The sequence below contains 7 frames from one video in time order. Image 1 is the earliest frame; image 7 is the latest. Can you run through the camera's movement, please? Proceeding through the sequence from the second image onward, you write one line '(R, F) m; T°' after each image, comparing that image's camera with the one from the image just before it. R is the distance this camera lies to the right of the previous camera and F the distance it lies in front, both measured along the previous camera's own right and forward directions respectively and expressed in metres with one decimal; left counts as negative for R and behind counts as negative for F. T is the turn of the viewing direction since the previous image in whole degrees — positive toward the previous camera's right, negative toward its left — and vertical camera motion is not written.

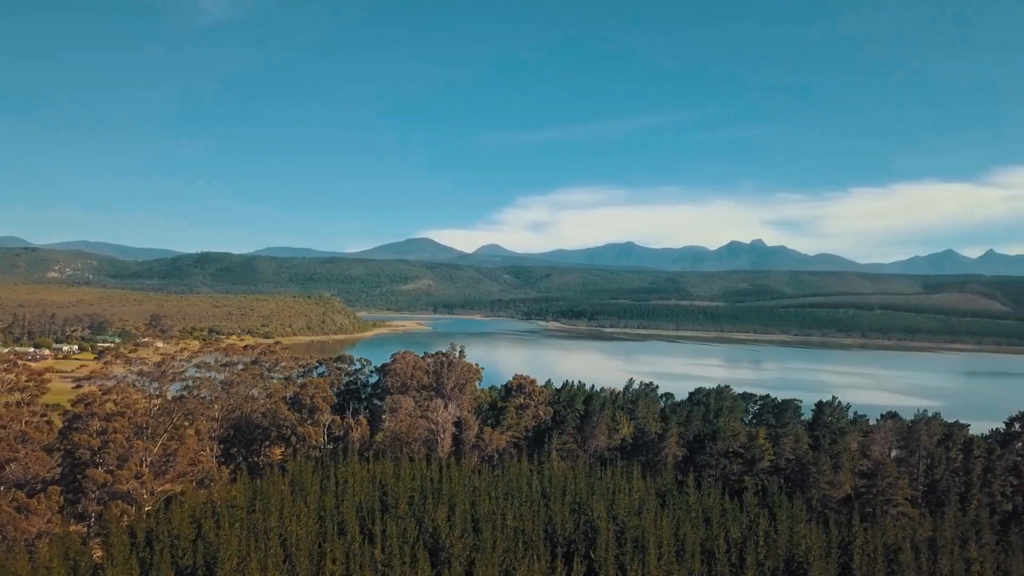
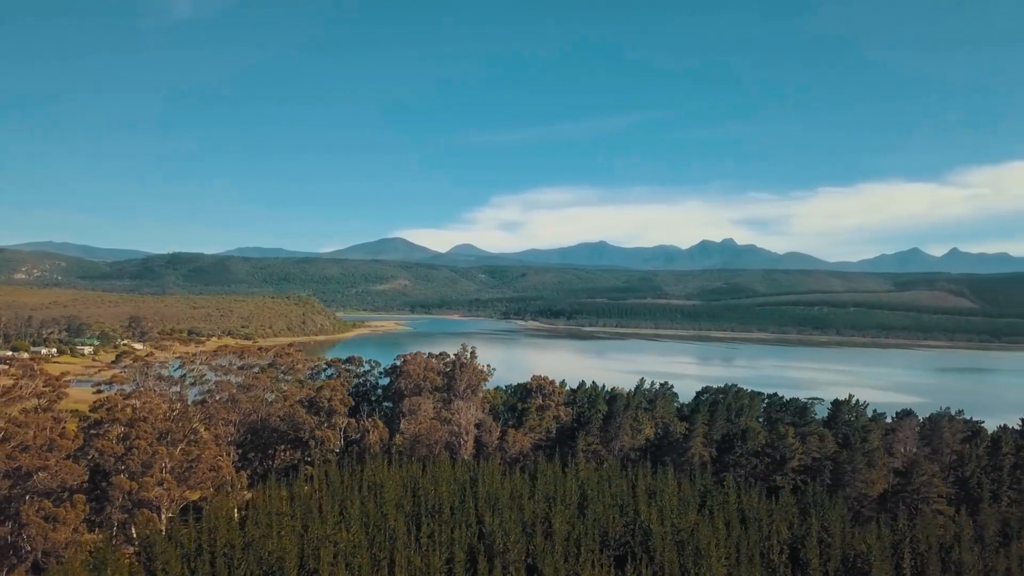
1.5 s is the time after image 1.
(-2.4, +0.4) m; +2°
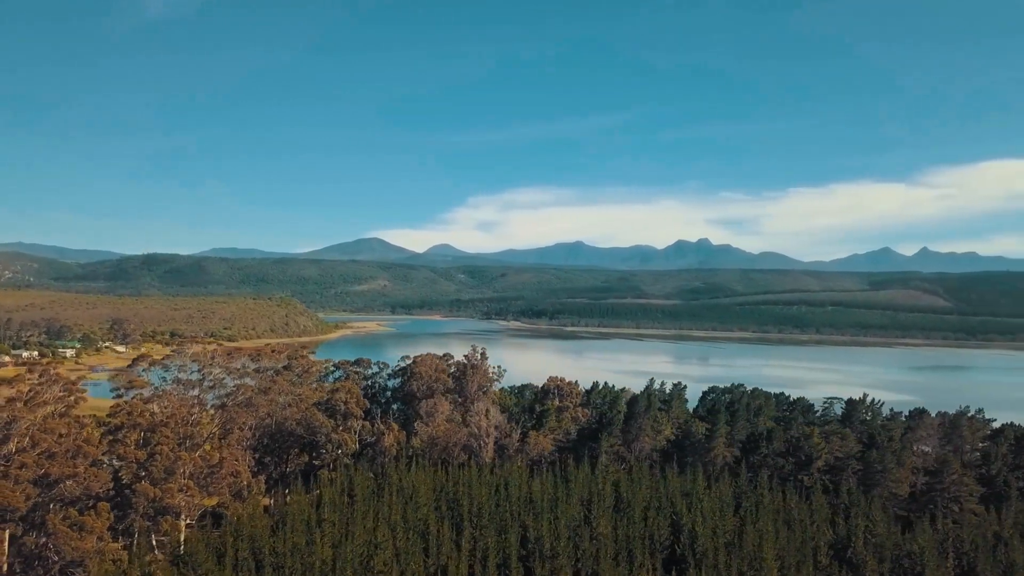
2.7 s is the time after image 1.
(-2.1, +0.3) m; +1°
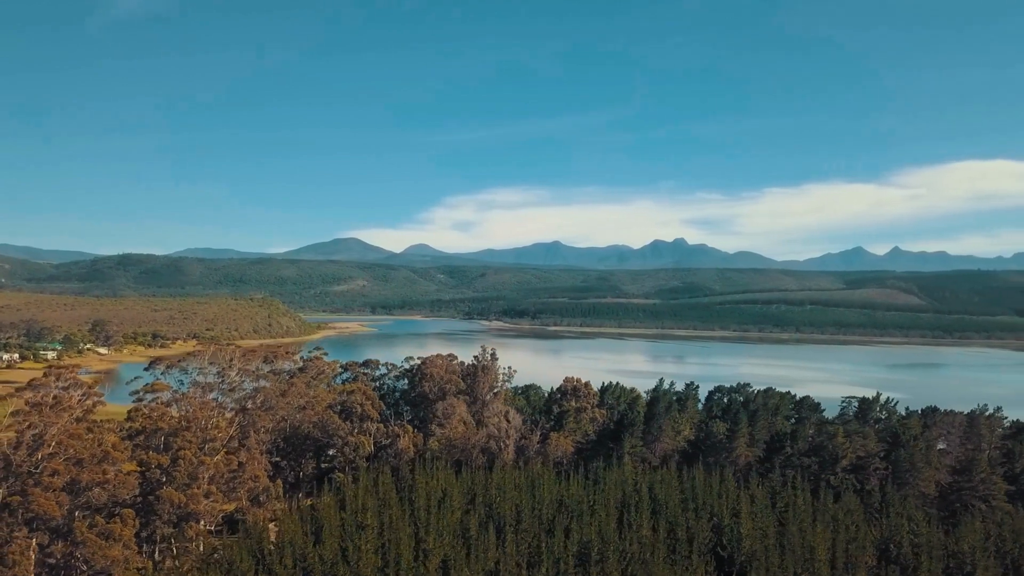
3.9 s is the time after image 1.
(-2.0, +0.3) m; +1°
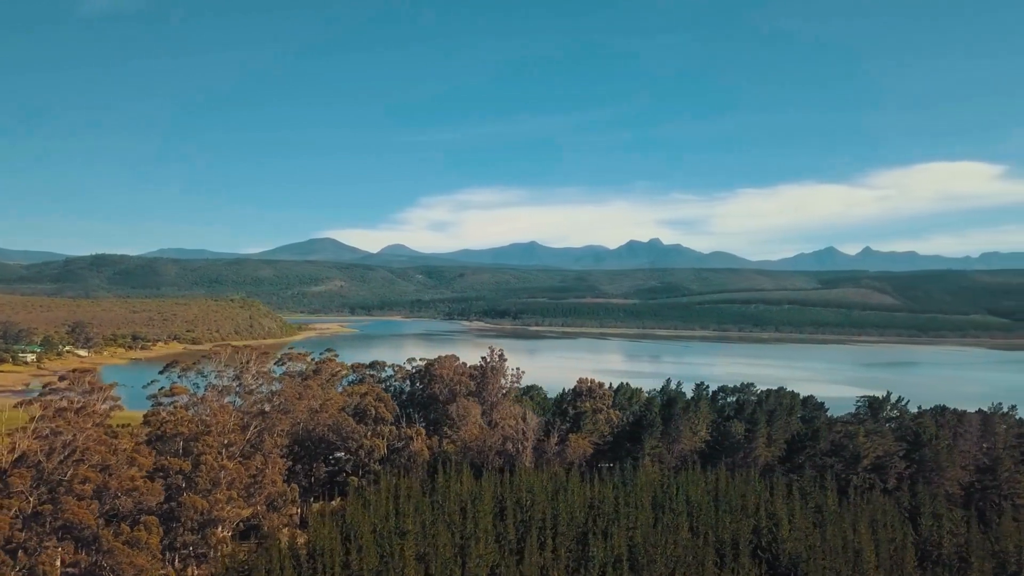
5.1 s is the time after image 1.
(-1.9, +0.4) m; +1°
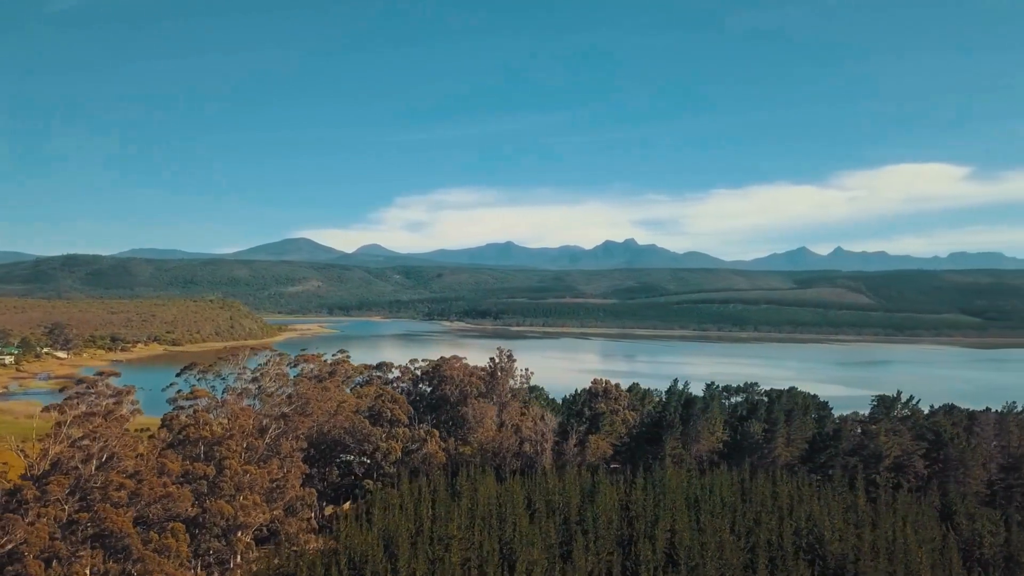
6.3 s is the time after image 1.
(-2.0, +0.4) m; +1°
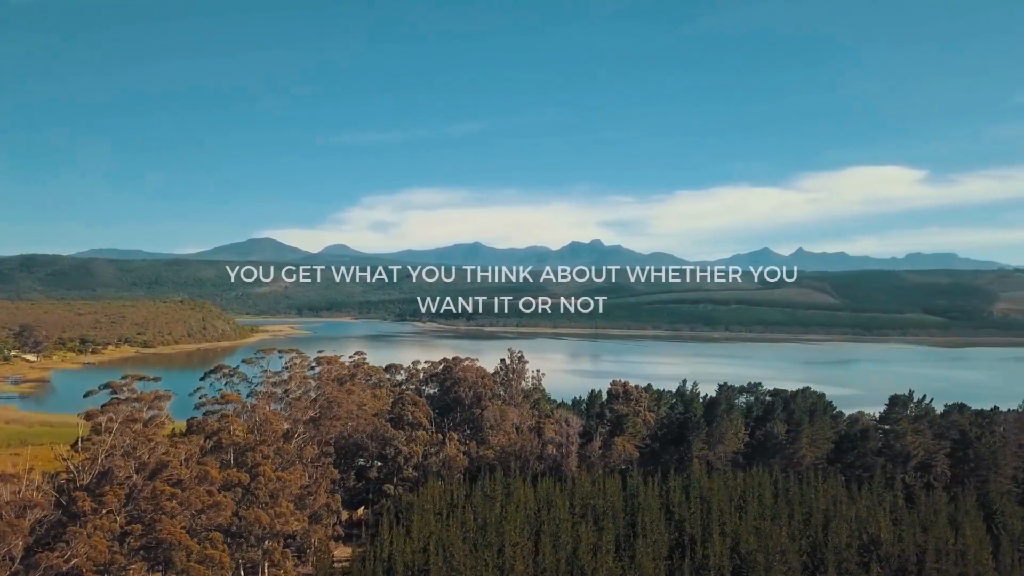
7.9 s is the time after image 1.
(-2.7, +0.5) m; +2°
